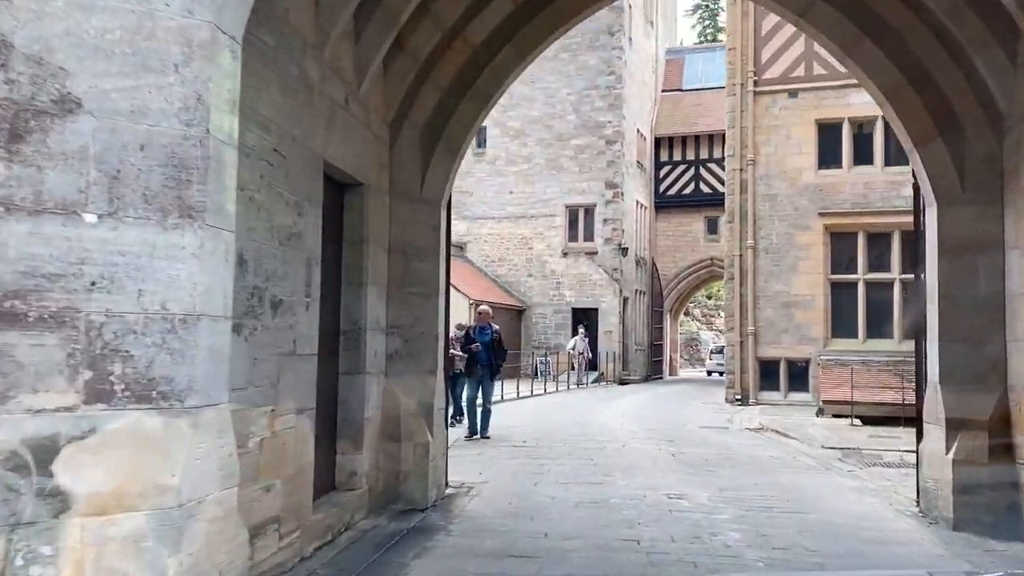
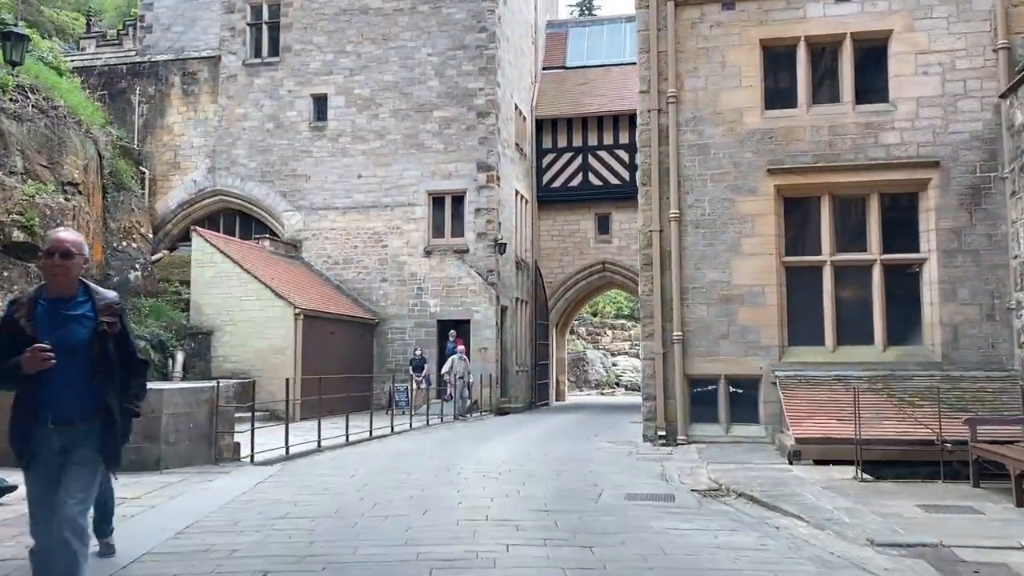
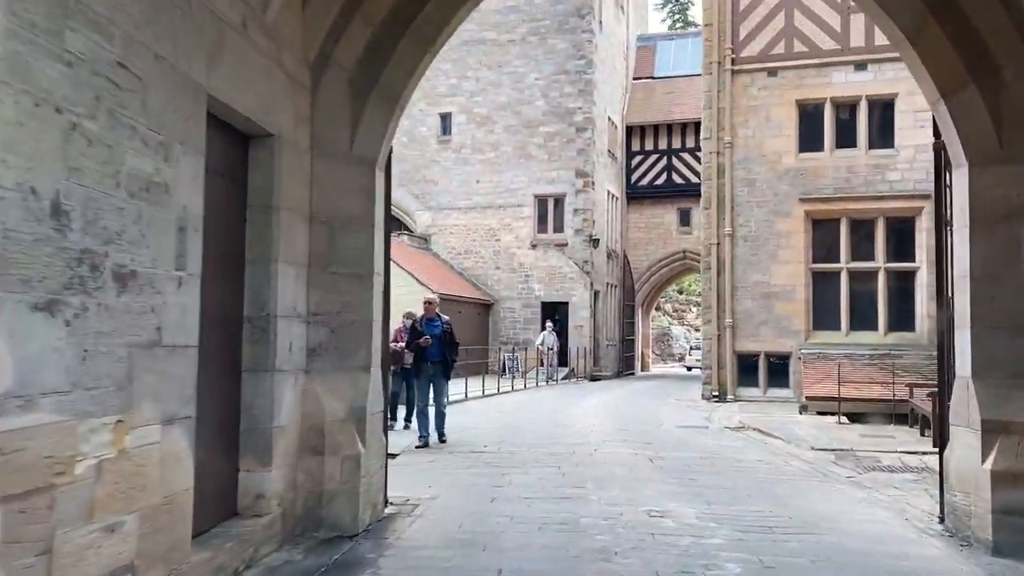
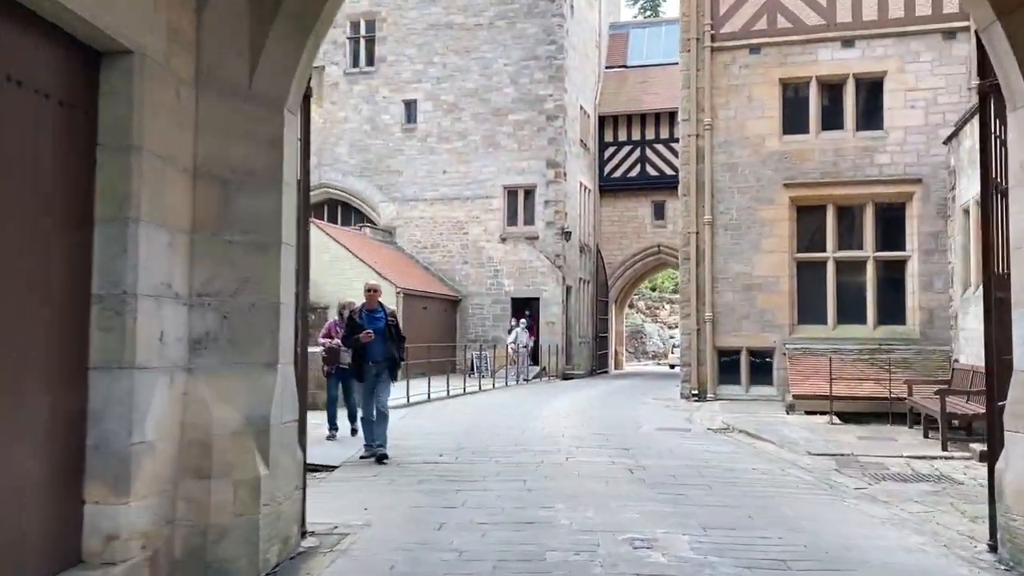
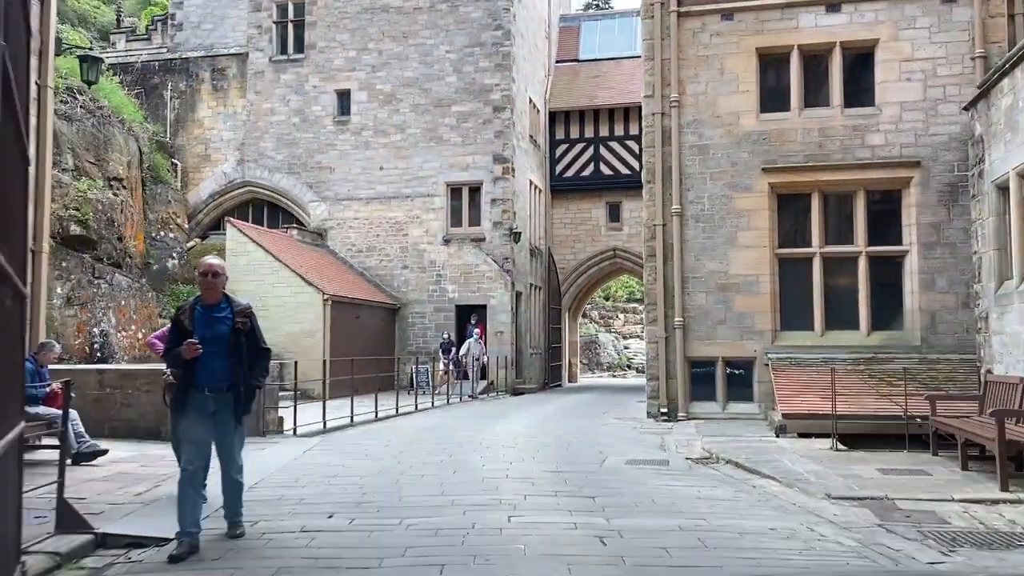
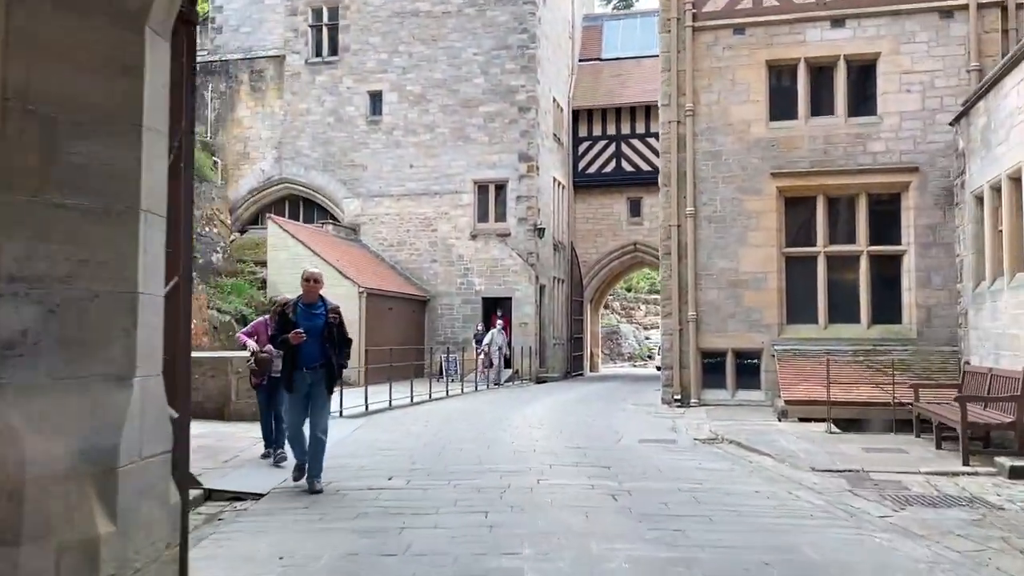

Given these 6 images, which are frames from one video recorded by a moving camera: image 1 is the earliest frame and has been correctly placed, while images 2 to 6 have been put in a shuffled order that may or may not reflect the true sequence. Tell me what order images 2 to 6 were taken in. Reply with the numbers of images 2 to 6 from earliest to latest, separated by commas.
3, 4, 6, 5, 2
